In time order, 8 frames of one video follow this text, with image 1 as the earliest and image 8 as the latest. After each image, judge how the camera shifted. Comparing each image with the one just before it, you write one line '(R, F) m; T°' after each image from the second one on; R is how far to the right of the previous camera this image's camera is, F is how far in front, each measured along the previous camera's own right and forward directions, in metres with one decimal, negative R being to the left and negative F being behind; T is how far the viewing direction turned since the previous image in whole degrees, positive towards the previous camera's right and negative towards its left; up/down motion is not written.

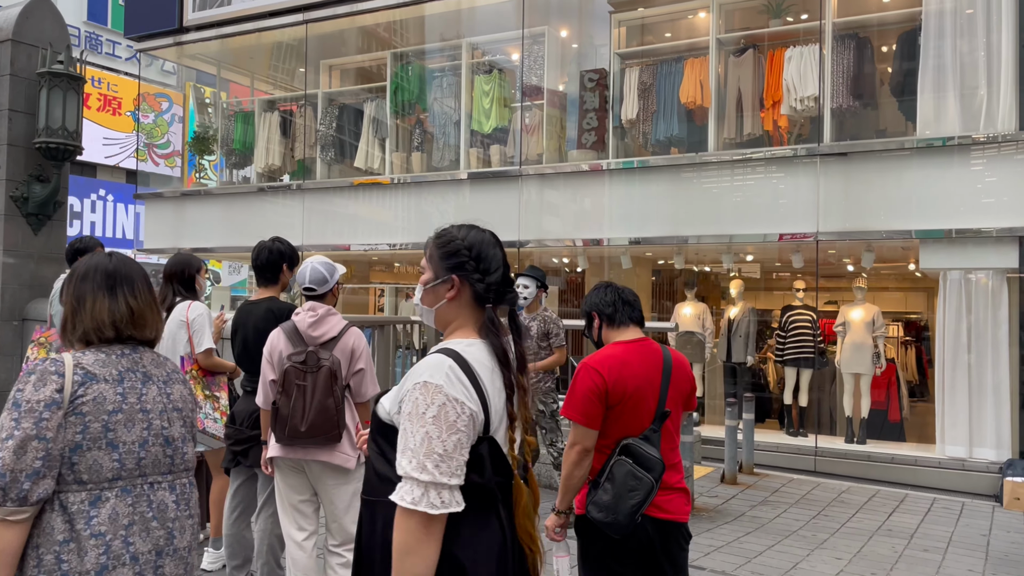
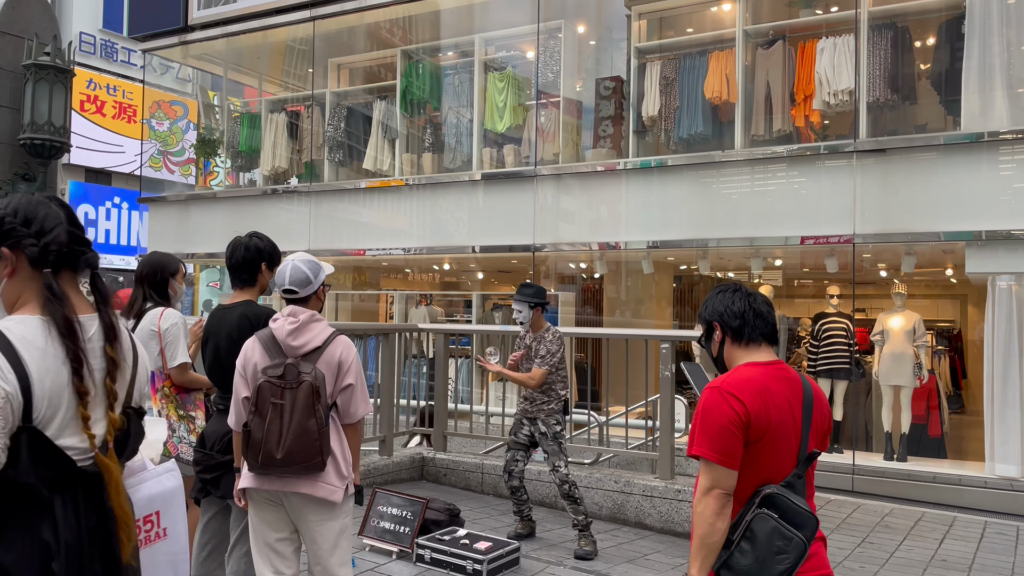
(0.0, +0.5) m; -1°
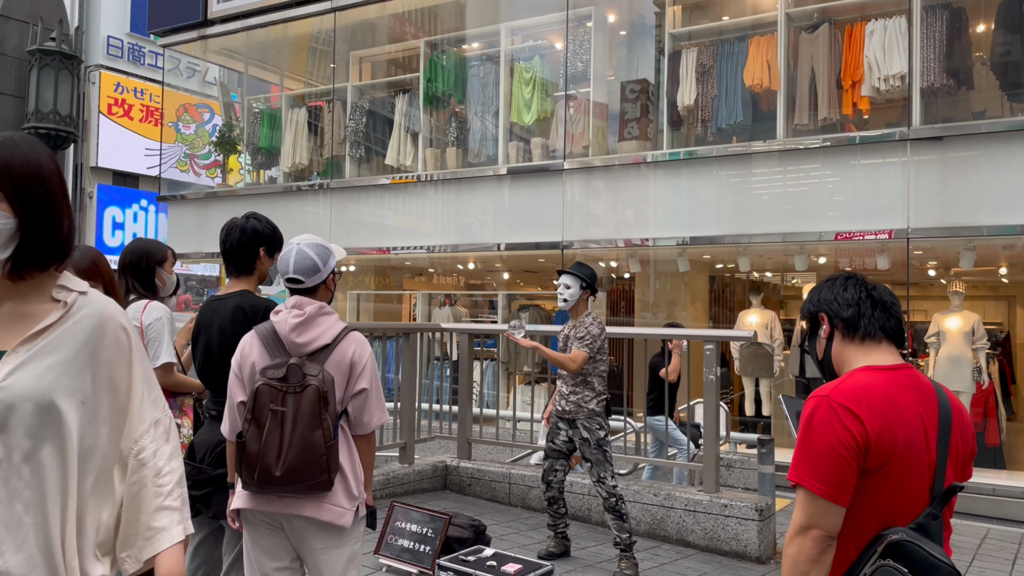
(0.0, +0.4) m; -2°
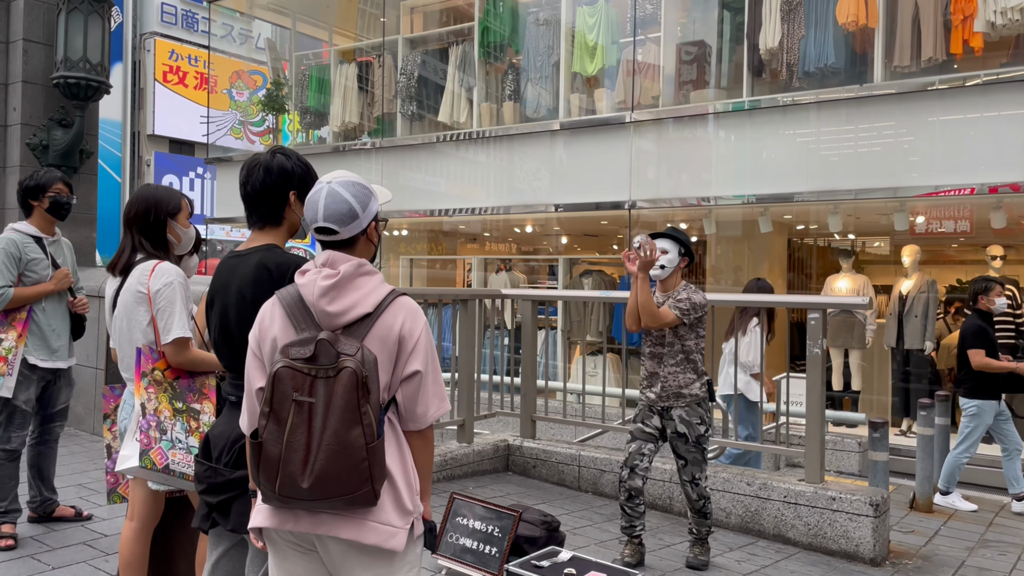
(-0.1, +0.6) m; -4°
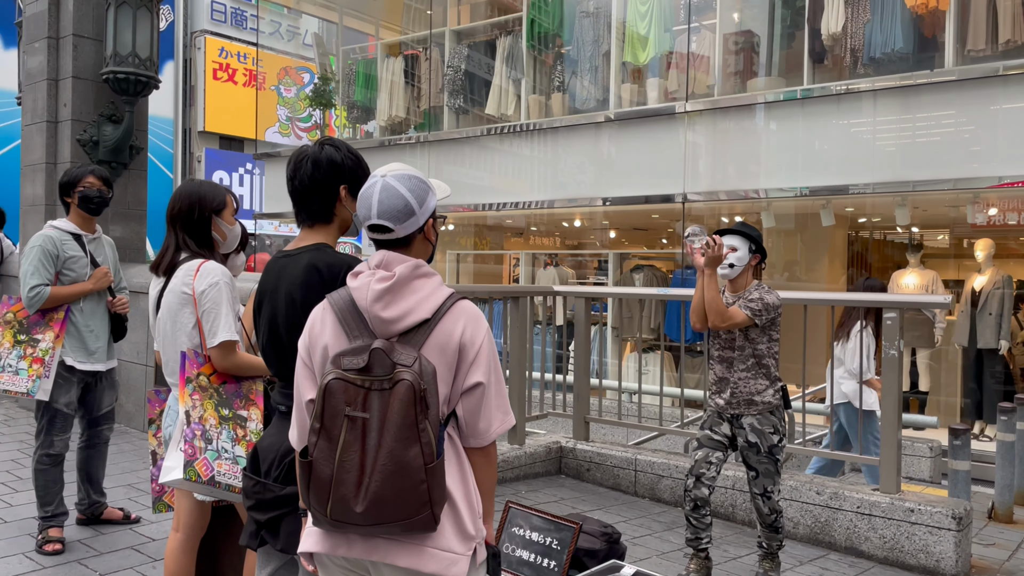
(-0.1, +0.2) m; -3°
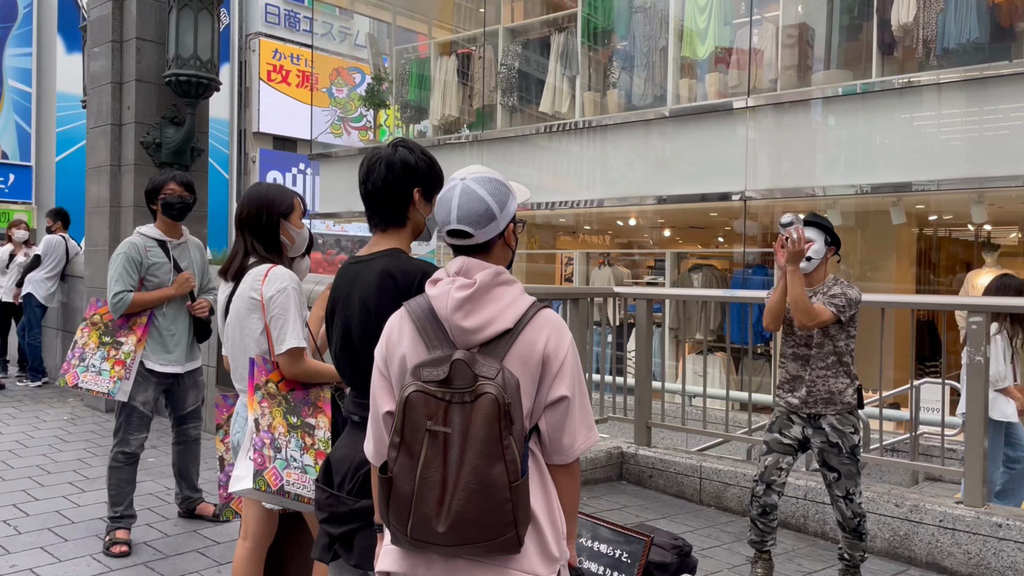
(-0.1, +0.1) m; -3°
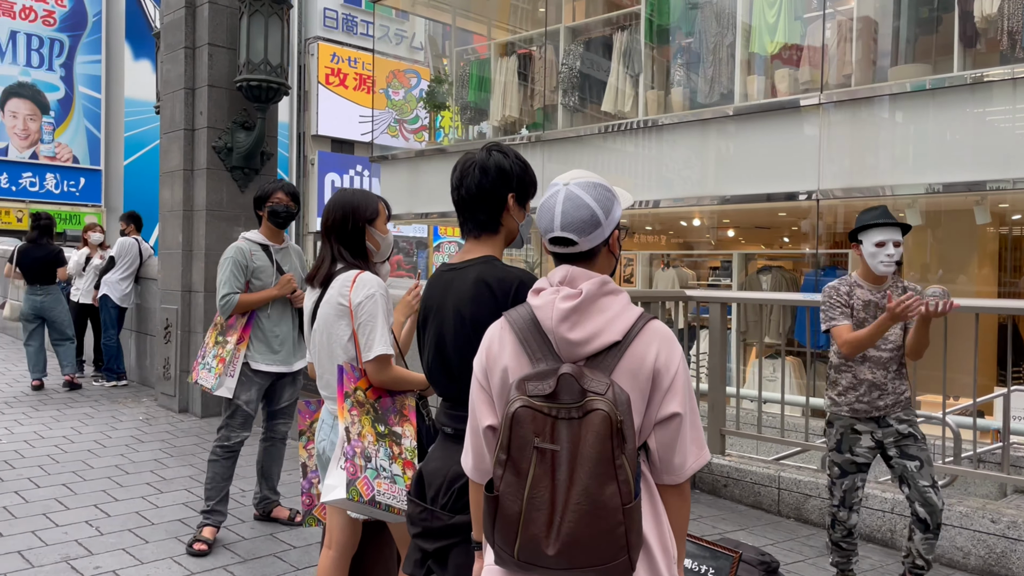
(-0.1, +0.1) m; -4°
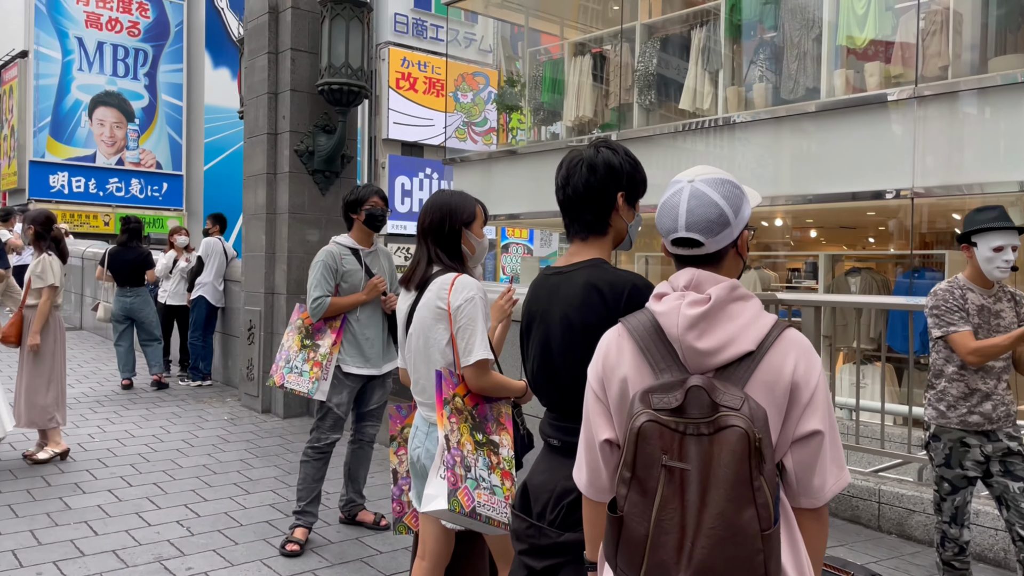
(-0.1, +0.1) m; -5°
